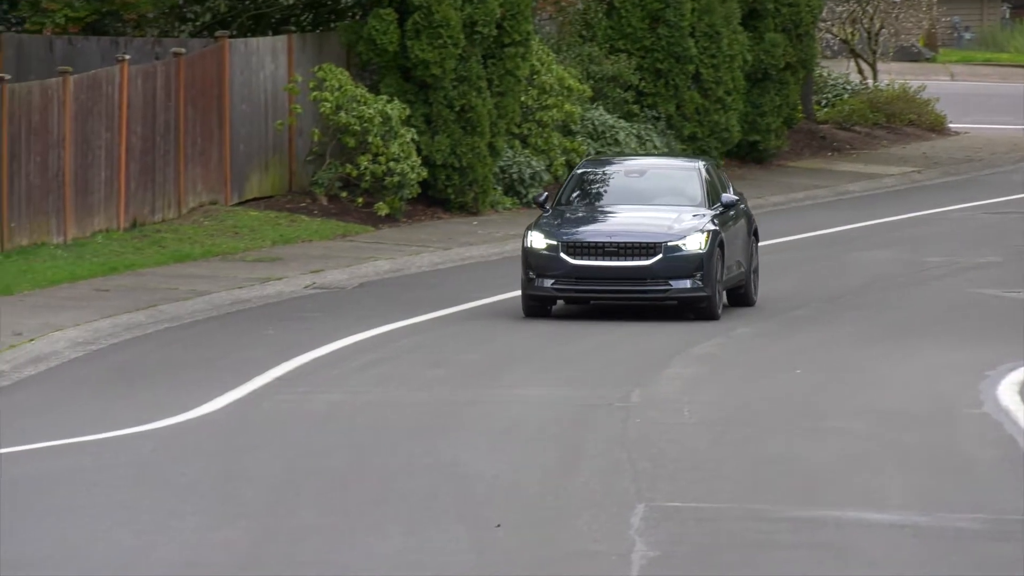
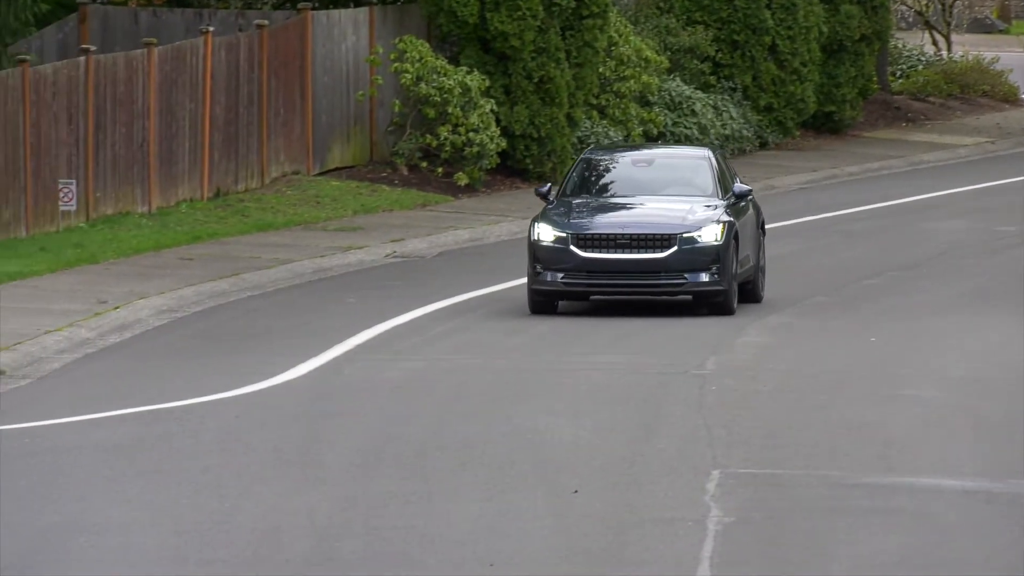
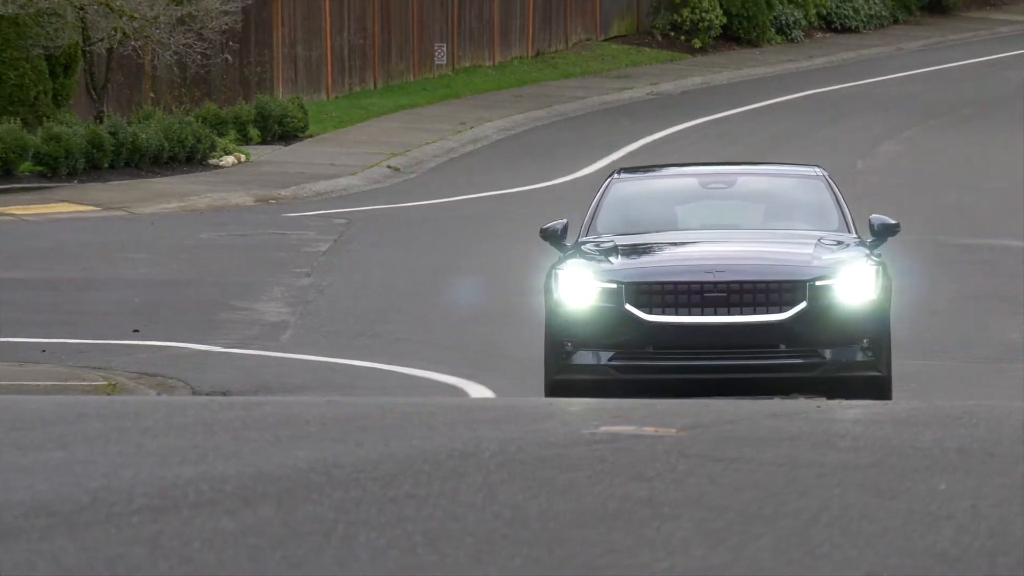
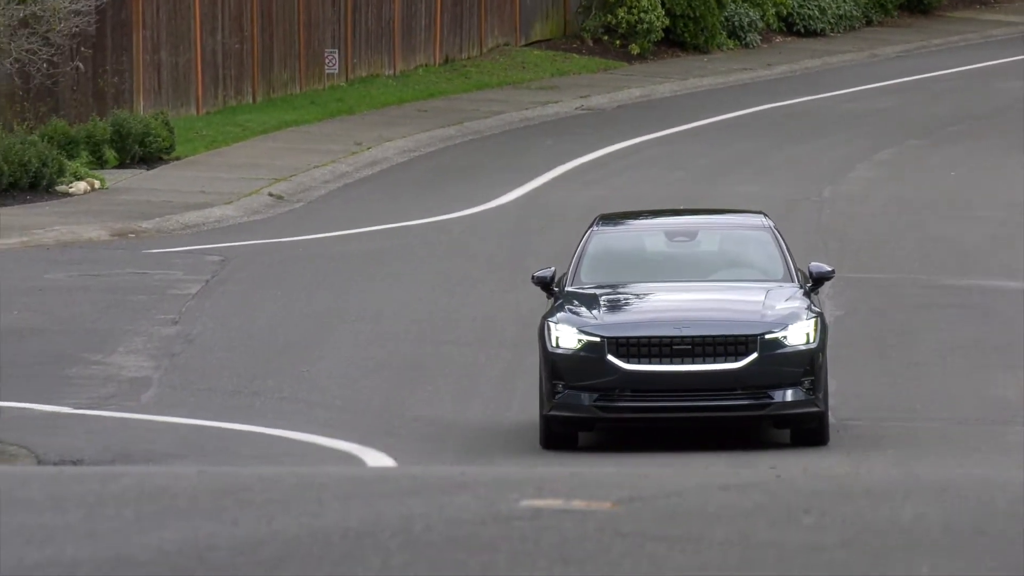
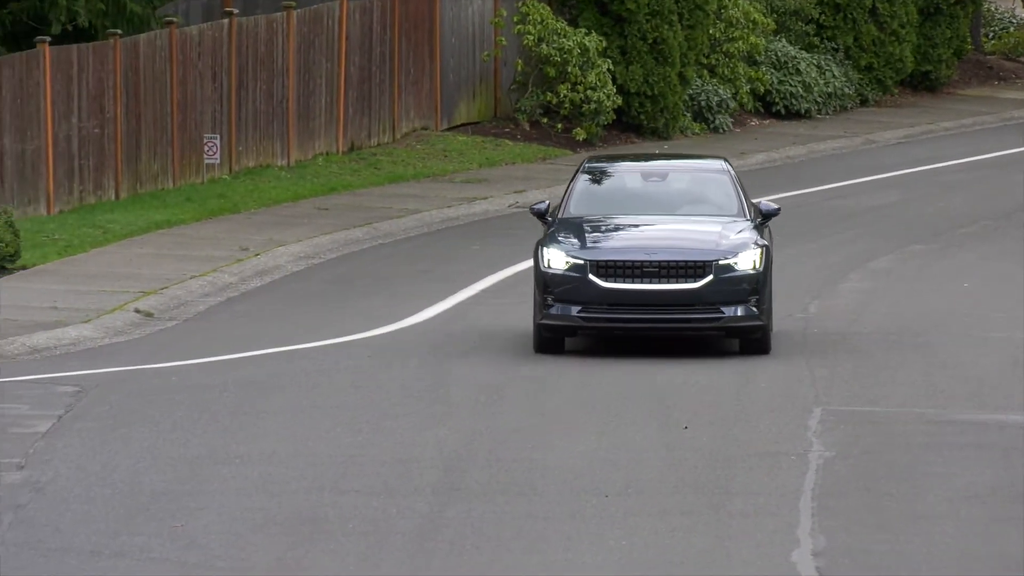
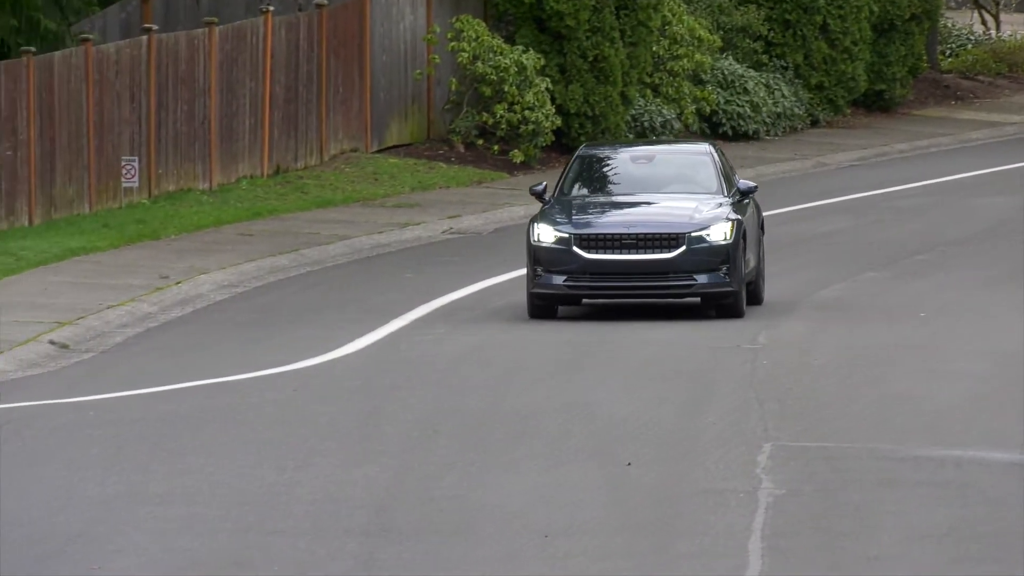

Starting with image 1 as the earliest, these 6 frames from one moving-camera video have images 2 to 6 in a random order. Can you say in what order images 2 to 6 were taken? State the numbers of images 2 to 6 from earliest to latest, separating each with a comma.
2, 6, 5, 4, 3
